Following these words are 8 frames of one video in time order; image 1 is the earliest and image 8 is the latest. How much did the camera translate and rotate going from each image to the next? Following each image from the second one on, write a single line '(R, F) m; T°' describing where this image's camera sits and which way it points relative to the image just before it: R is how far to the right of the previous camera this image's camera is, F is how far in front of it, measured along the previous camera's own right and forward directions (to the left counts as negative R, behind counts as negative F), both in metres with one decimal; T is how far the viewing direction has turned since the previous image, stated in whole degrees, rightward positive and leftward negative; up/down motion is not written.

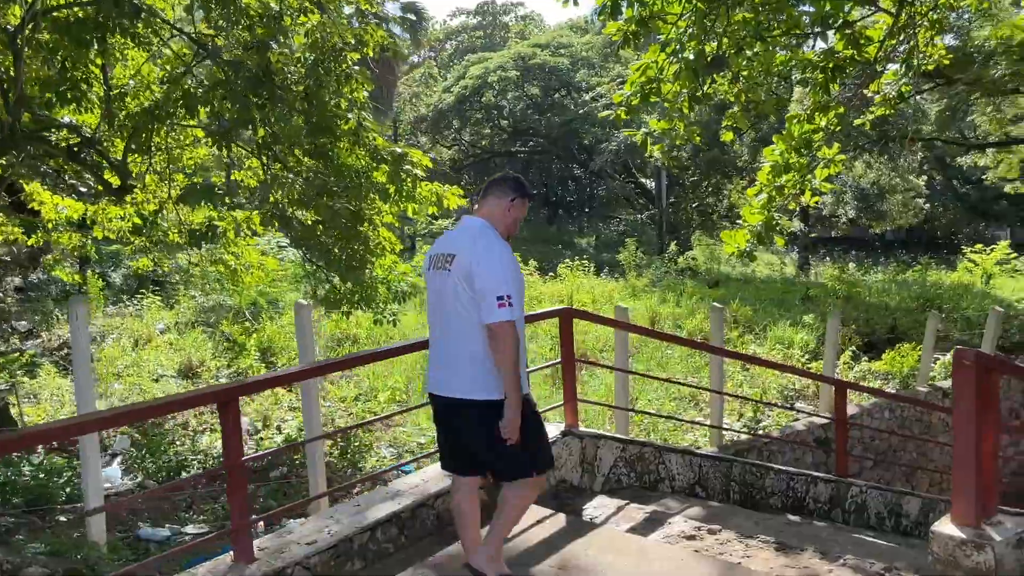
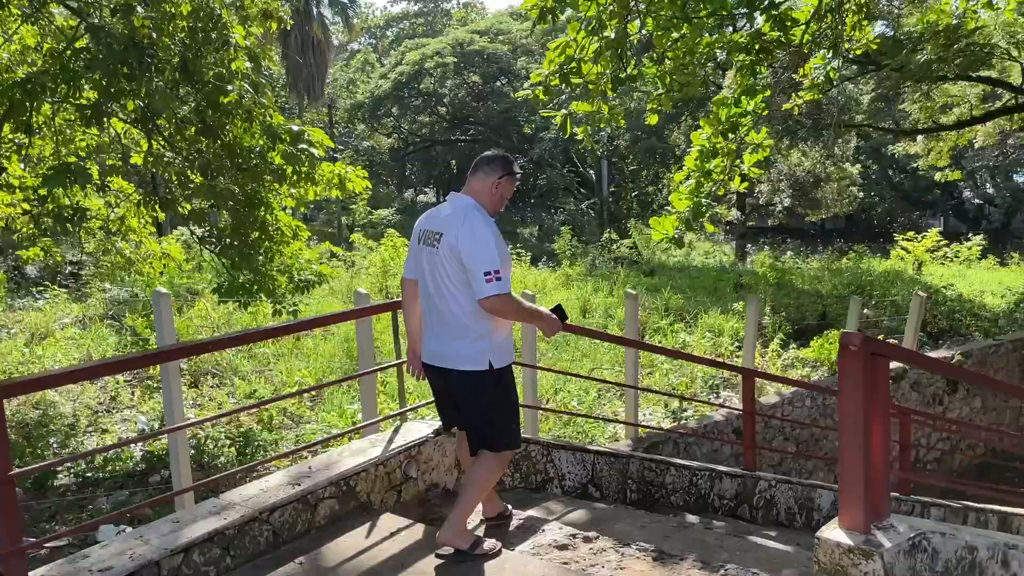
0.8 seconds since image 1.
(+0.3, +0.3) m; +3°
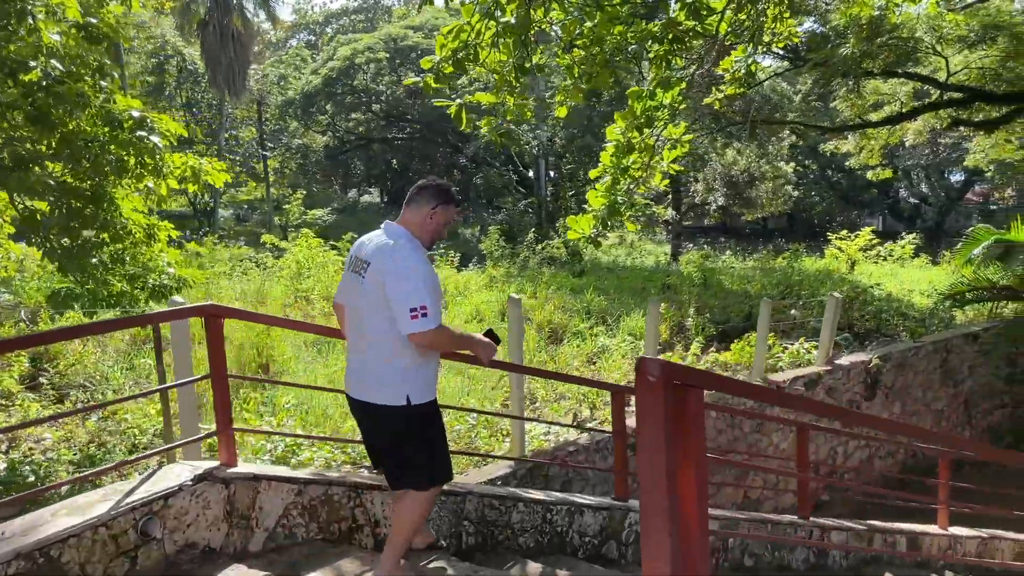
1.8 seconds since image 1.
(+0.5, +0.5) m; +3°
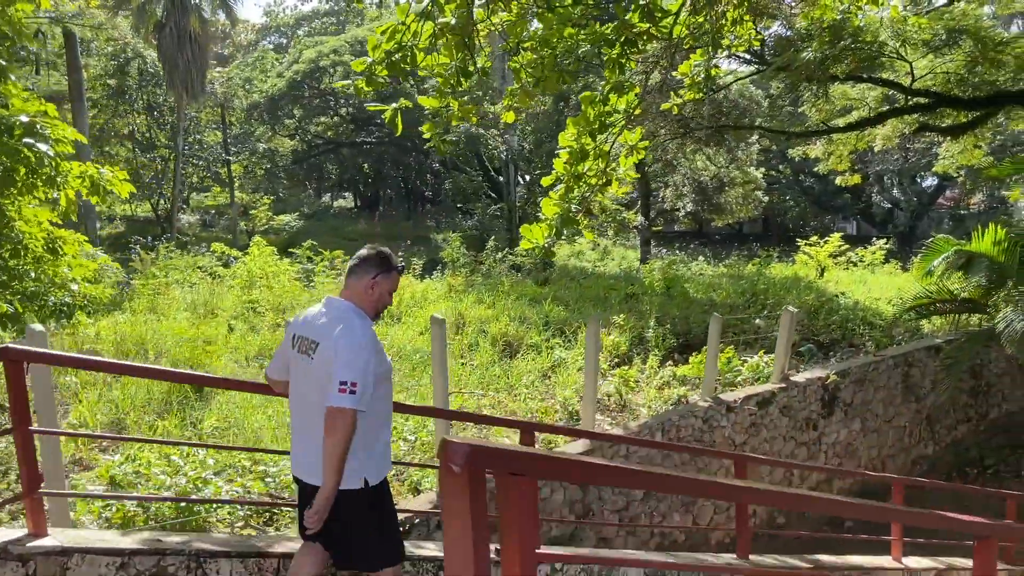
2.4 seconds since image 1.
(+0.3, +0.3) m; +1°
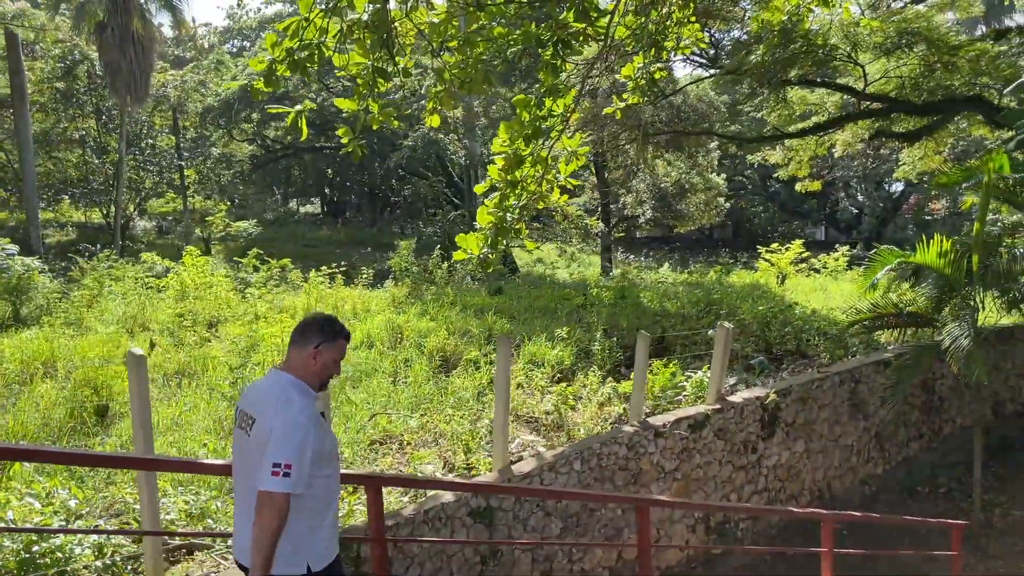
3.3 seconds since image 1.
(+0.4, +0.4) m; +2°
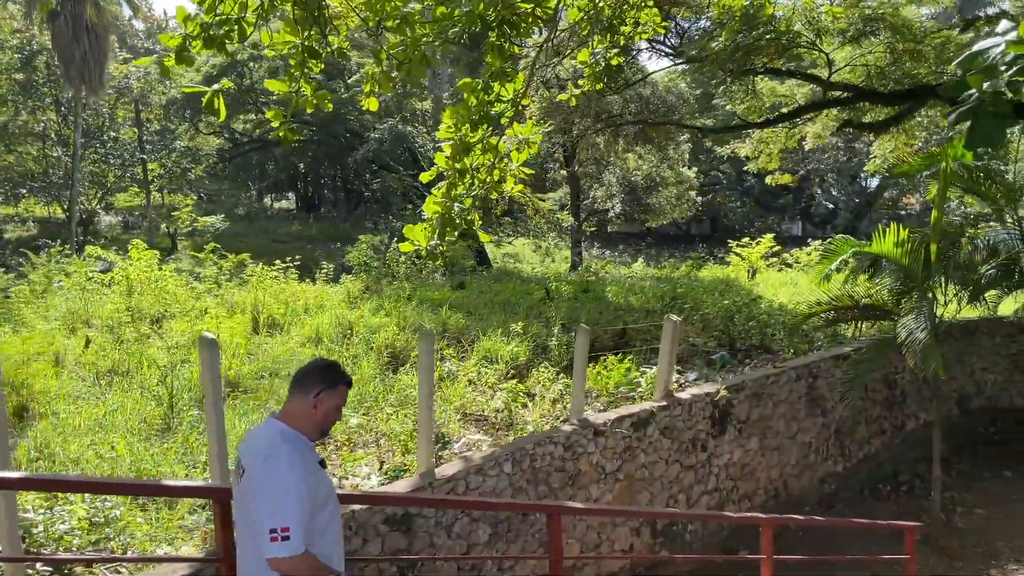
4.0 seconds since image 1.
(+0.3, +0.3) m; +1°
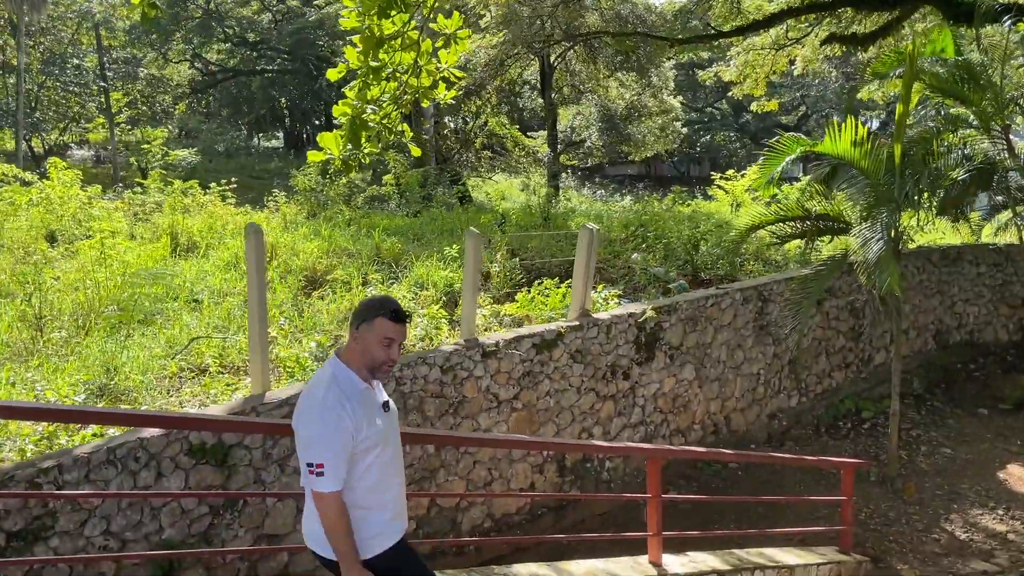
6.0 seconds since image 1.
(+0.7, +0.8) m; 0°
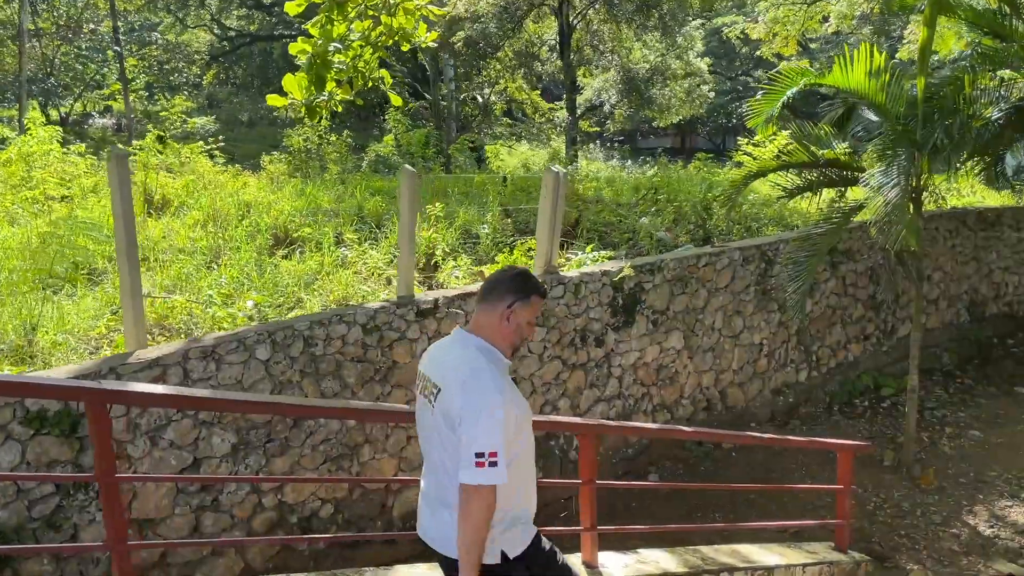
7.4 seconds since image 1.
(+0.4, +0.6) m; -2°
